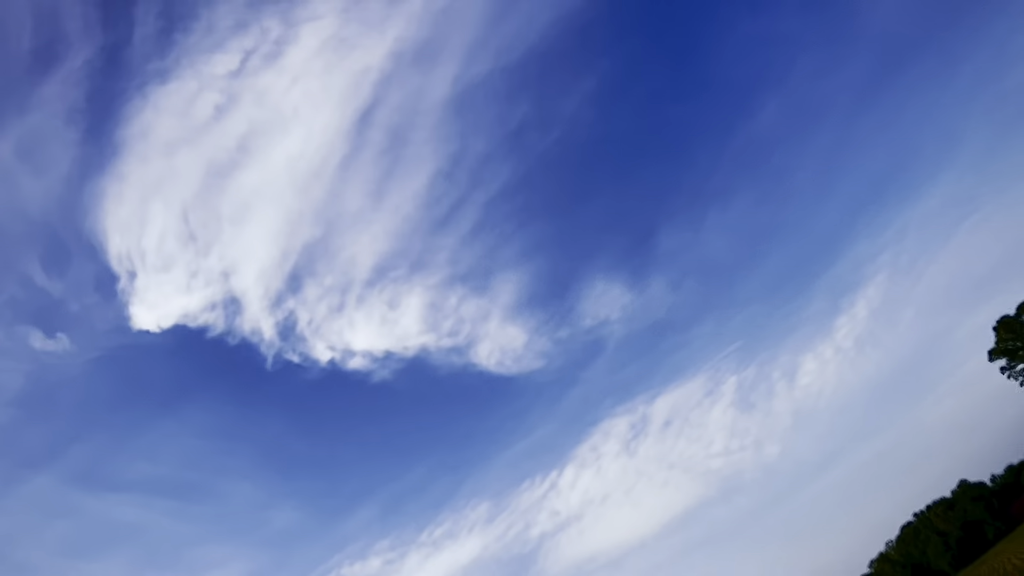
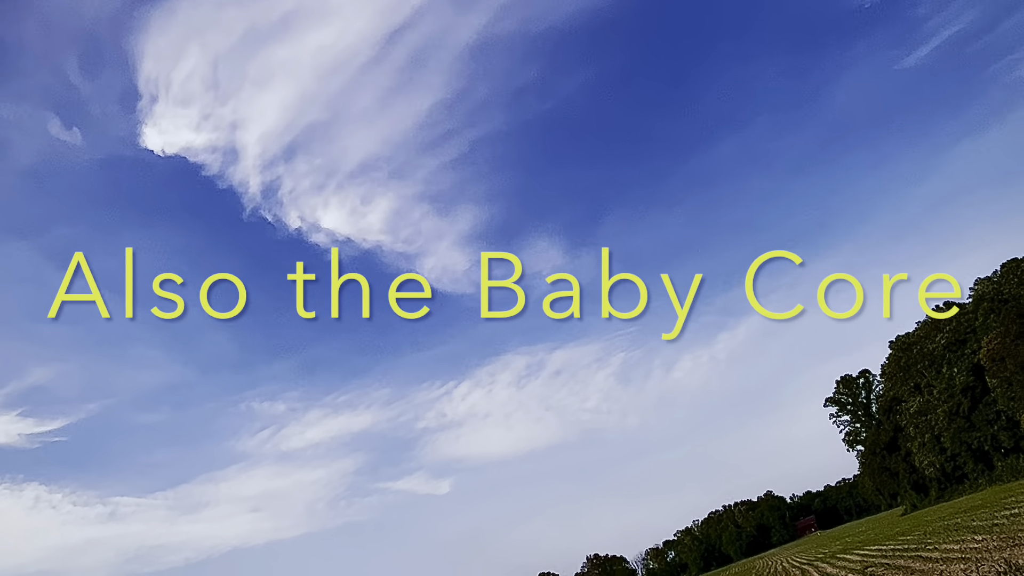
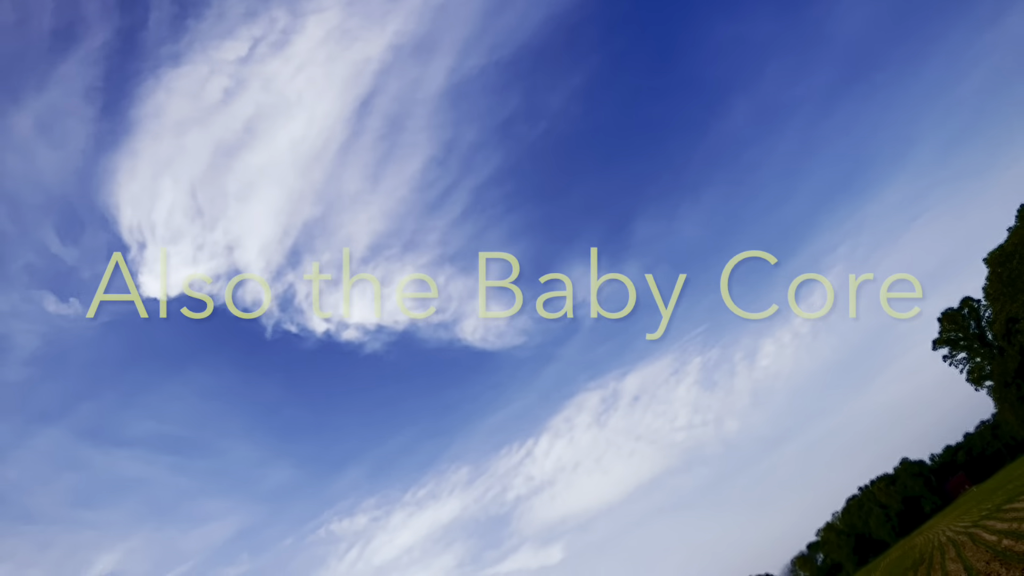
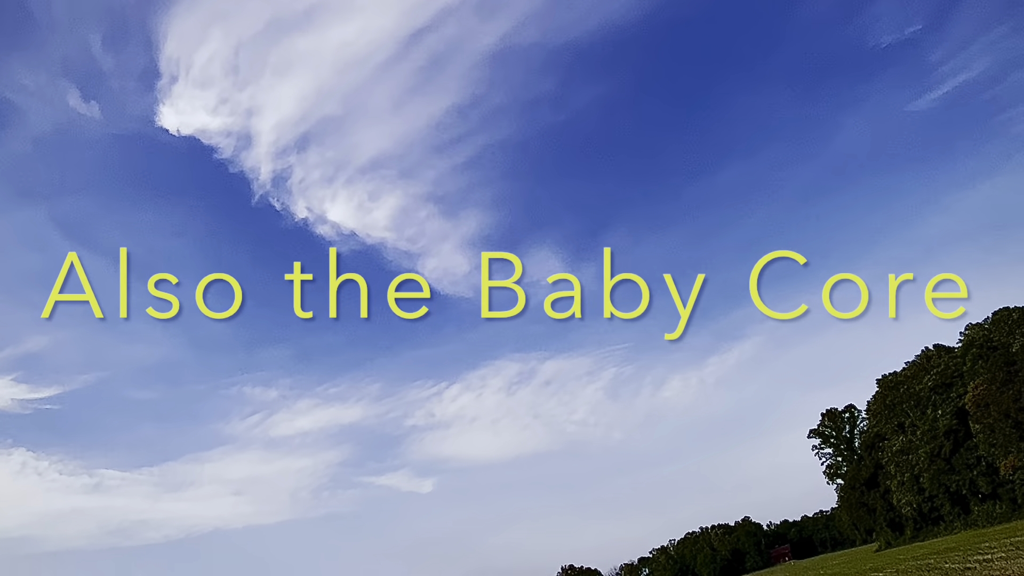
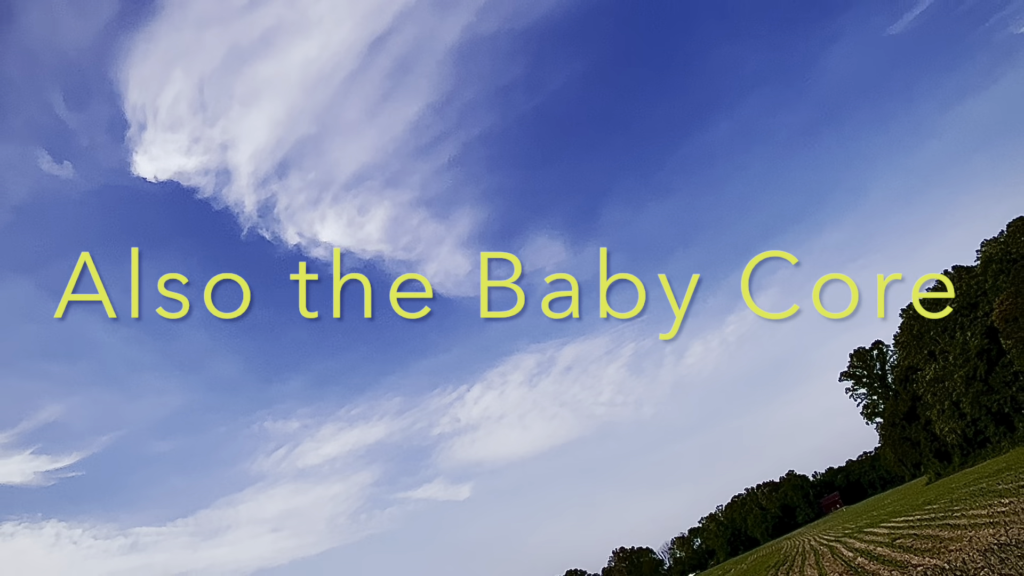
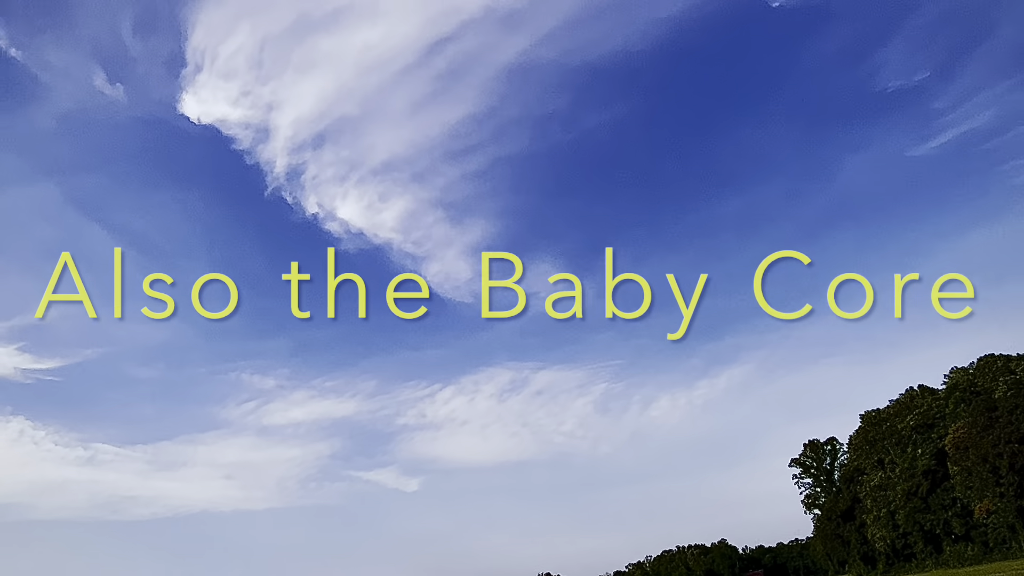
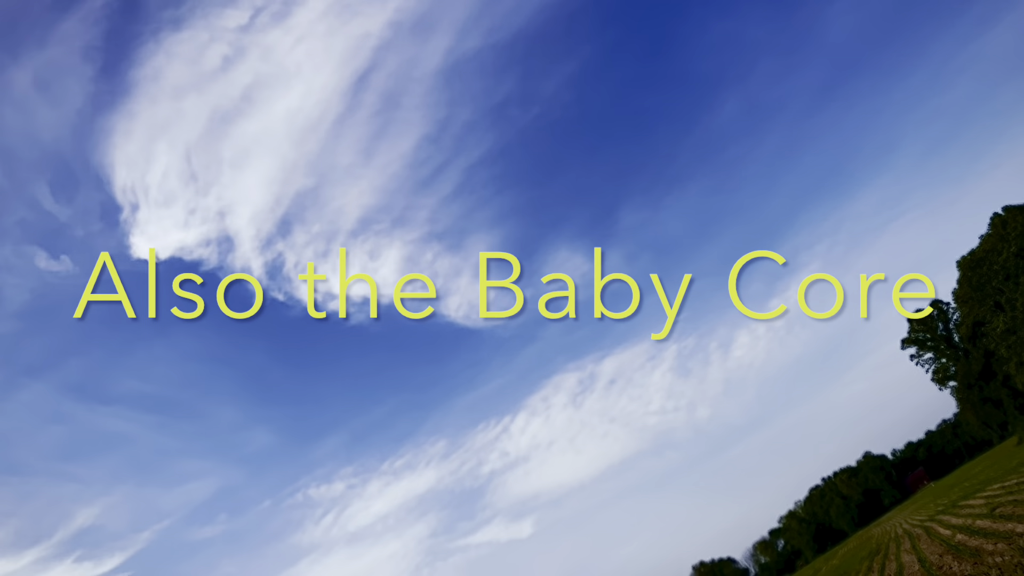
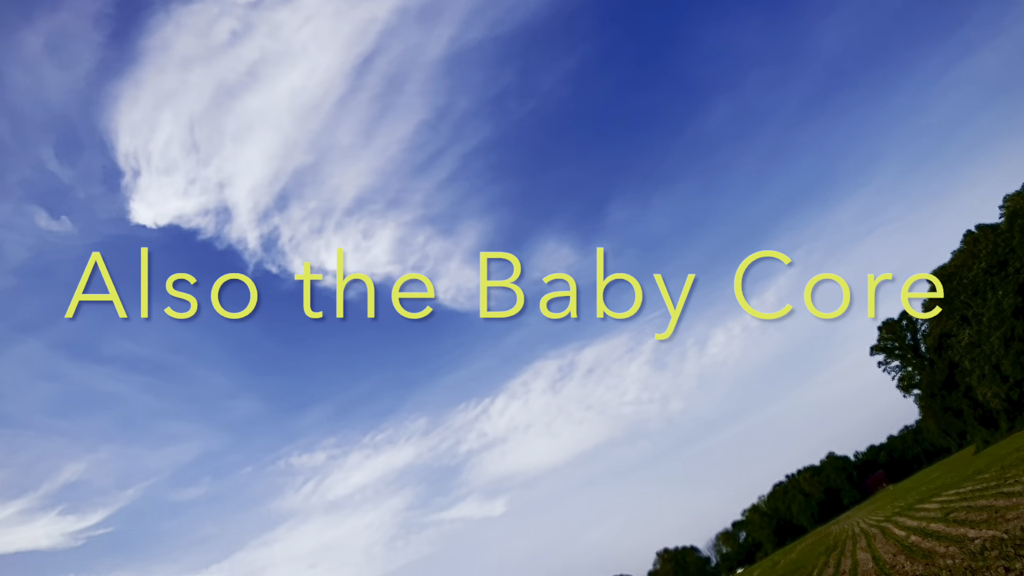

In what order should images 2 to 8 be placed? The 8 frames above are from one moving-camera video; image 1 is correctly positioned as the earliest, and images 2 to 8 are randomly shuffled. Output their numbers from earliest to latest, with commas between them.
3, 7, 8, 5, 2, 4, 6
